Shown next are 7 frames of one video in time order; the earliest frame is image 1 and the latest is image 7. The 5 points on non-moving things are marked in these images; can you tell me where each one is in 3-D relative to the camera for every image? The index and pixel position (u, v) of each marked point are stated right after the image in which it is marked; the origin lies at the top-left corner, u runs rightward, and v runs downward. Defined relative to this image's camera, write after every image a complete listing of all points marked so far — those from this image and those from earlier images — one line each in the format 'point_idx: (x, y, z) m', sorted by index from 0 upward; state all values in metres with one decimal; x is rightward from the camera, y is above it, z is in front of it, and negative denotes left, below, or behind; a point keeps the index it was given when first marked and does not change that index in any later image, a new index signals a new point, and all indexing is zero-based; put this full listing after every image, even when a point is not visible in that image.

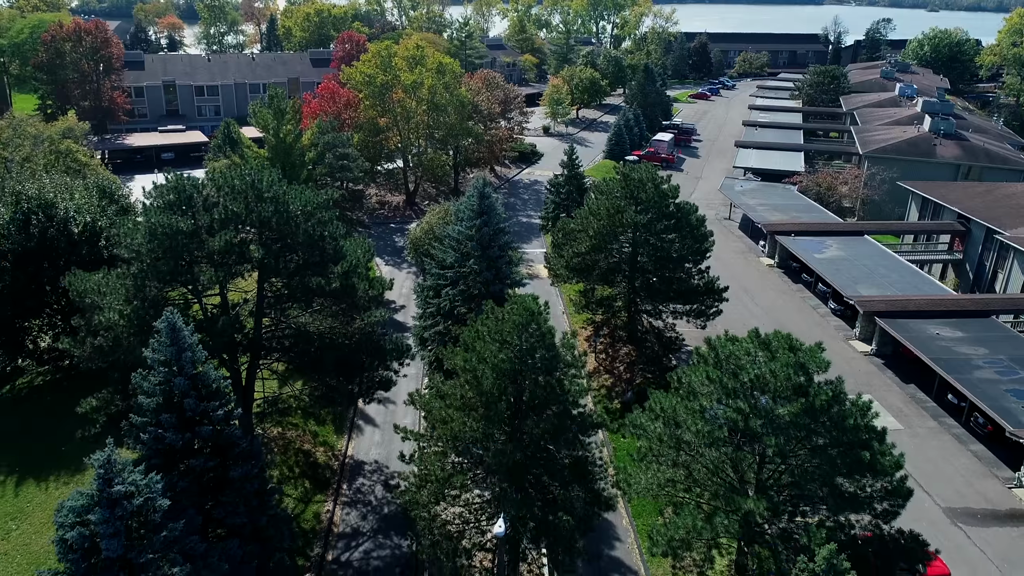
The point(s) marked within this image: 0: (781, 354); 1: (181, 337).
0: (+6.1, -1.5, +17.4) m
1: (-7.1, -1.1, +16.6) m
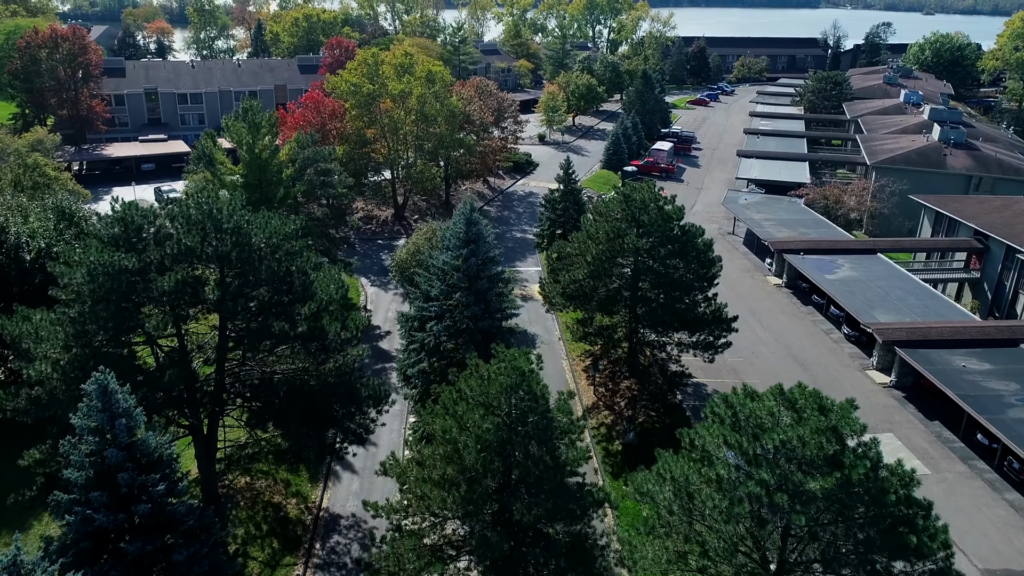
0: (+5.8, -2.5, +15.1) m
1: (-7.3, -2.1, +14.3) m
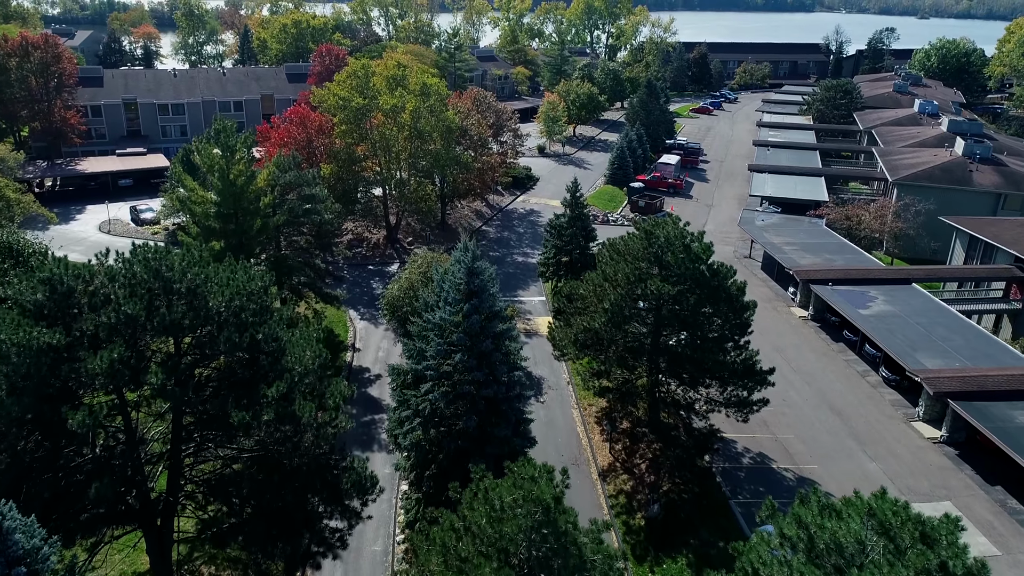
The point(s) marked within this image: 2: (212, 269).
0: (+6.1, -4.0, +11.8) m
1: (-7.1, -3.6, +10.9) m
2: (-6.8, +0.4, +17.4) m
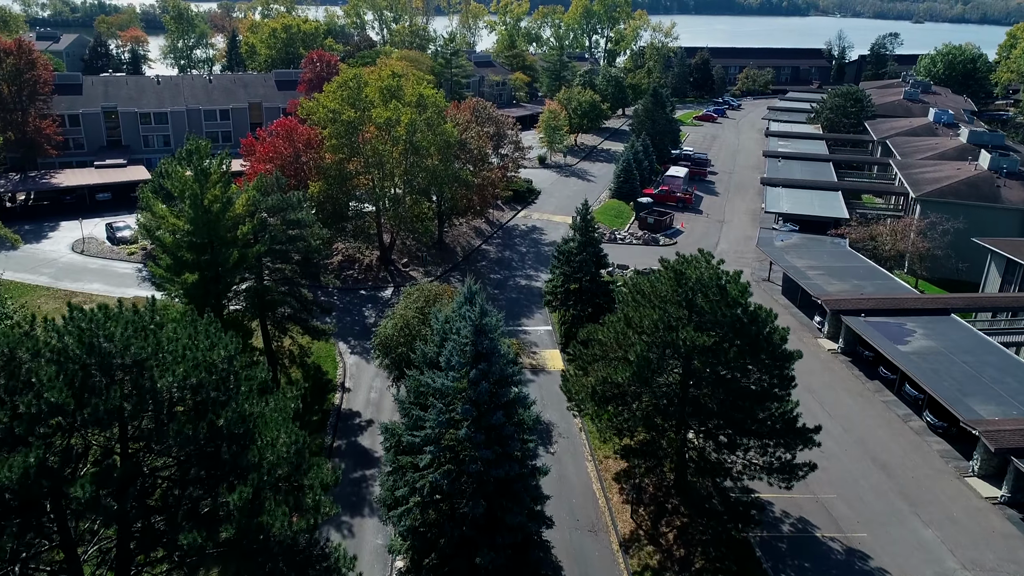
0: (+6.5, -5.3, +8.9) m
1: (-6.7, -4.9, +7.8) m
2: (-6.5, -0.9, +14.4) m
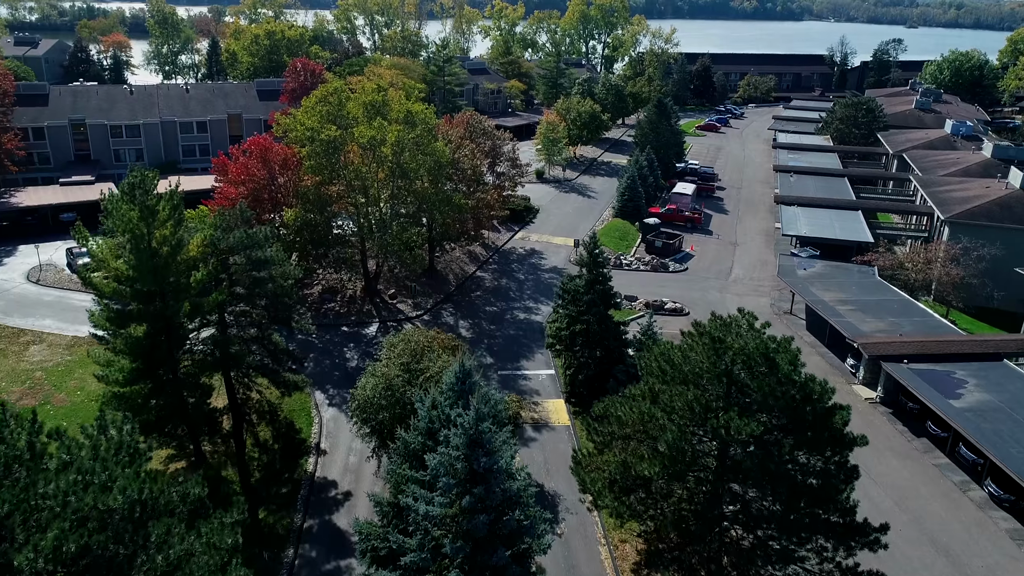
0: (+6.6, -6.8, +5.1) m
1: (-6.5, -6.4, +4.0) m
2: (-6.4, -2.4, +10.5) m
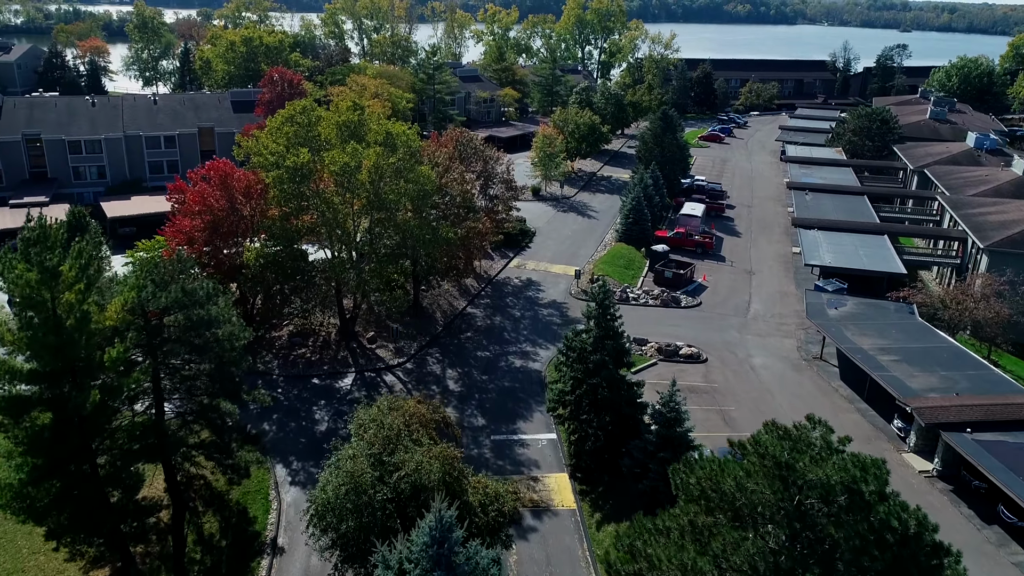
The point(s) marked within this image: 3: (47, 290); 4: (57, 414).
0: (+6.7, -8.6, +0.7) m
1: (-6.5, -8.2, -0.6) m
2: (-6.4, -4.2, +6.0) m
3: (-10.5, 0.0, +17.6) m
4: (-10.8, -3.0, +18.2) m
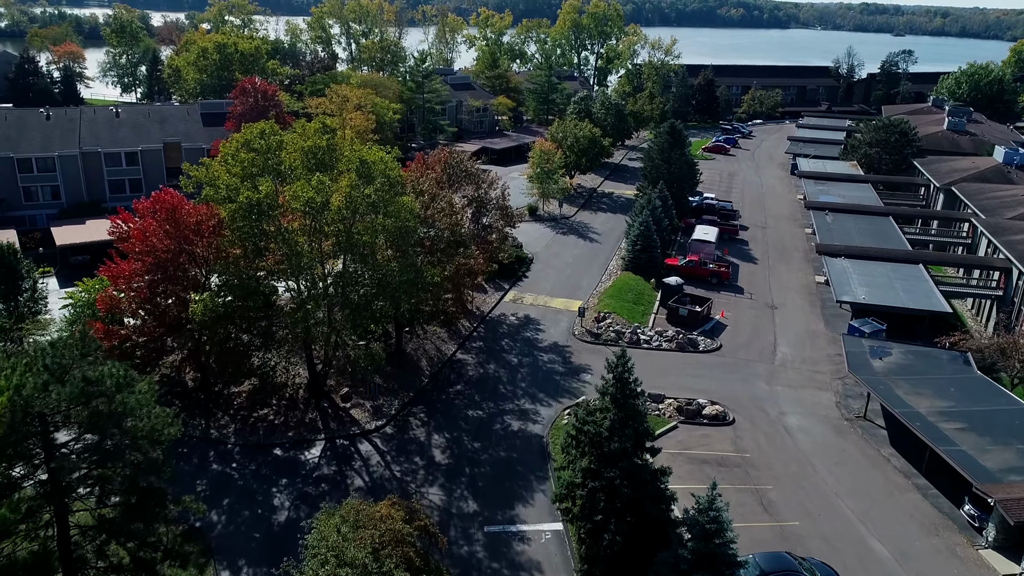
0: (+6.9, -10.3, -4.0) m
1: (-6.3, -9.9, -5.3) m
2: (-6.3, -6.0, +1.3) m
3: (-10.5, -1.9, +12.9) m
4: (-10.8, -4.9, +13.5) m
